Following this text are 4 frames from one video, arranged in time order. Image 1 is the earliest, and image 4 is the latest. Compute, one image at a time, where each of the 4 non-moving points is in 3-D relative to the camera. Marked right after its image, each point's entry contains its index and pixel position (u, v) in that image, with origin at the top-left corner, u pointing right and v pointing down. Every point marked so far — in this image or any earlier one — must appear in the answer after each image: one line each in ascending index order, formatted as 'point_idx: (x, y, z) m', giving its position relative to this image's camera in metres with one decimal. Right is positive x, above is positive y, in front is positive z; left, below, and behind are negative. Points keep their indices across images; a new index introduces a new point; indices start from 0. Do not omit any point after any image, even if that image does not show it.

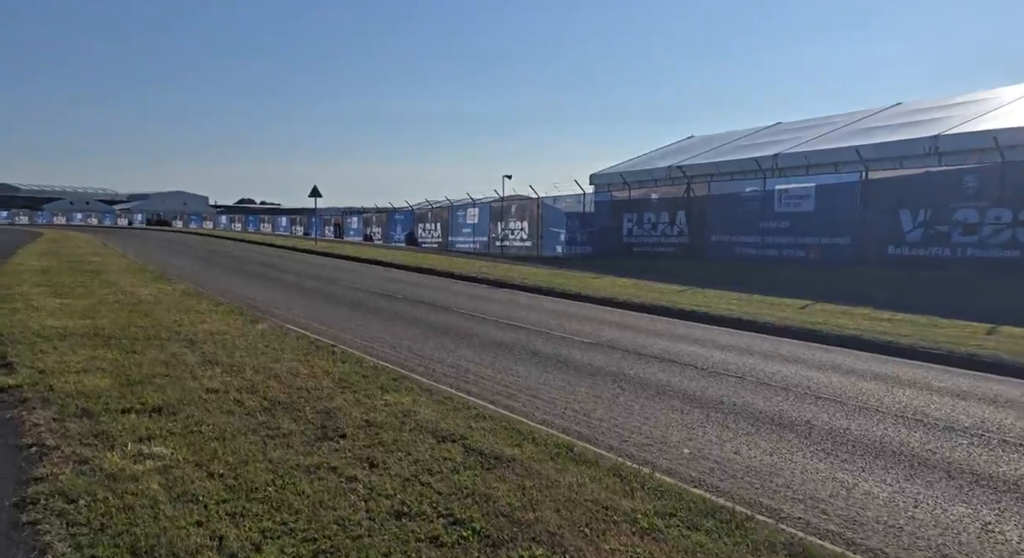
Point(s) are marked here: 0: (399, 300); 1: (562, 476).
0: (-2.5, -0.5, +16.1) m
1: (+0.3, -1.1, +3.9) m
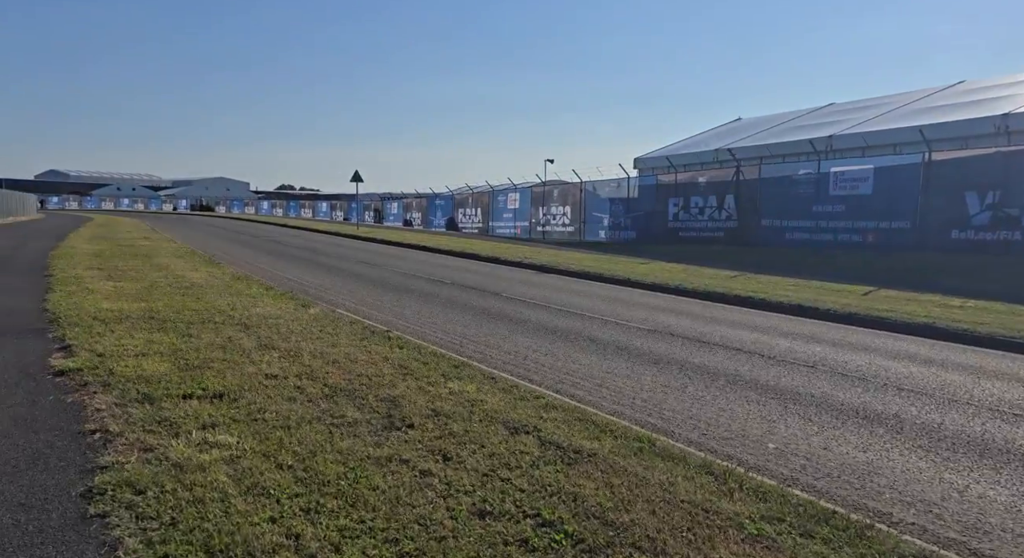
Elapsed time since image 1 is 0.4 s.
0: (-1.5, -0.1, +16.0) m
1: (+0.7, -1.0, +3.6) m
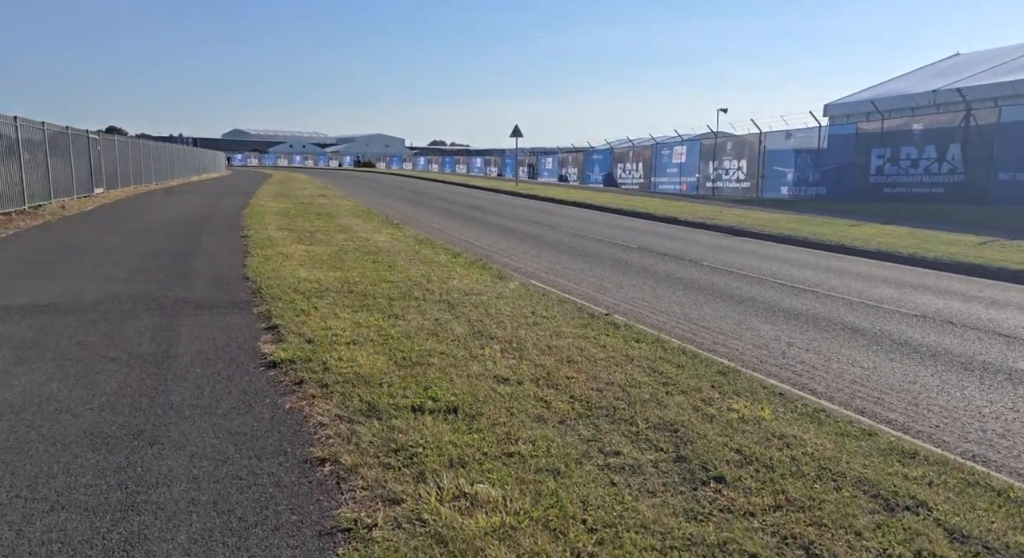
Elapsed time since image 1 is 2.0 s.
0: (+2.5, +0.6, +14.6) m
1: (+2.1, -1.1, +2.1) m
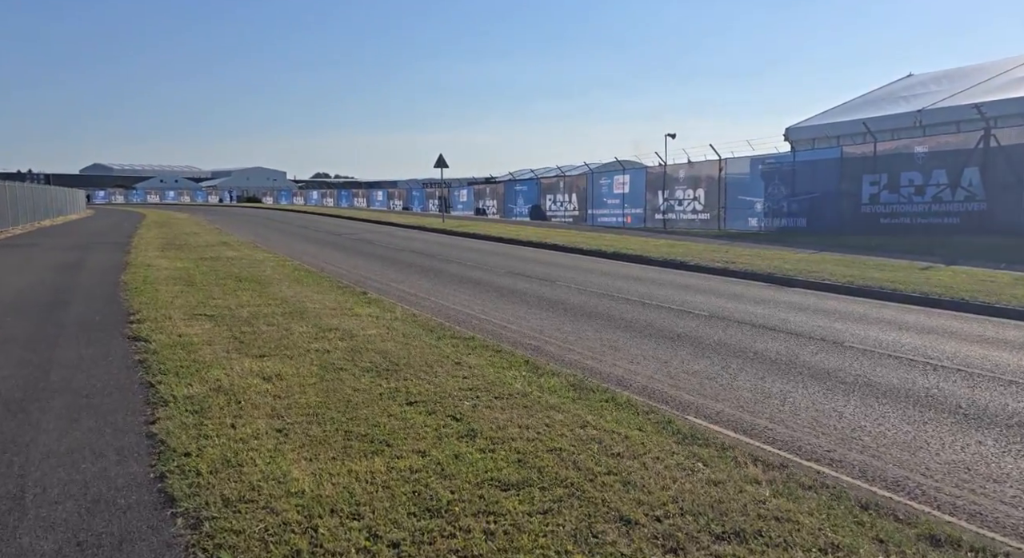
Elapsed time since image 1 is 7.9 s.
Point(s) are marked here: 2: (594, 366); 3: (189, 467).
0: (+3.1, -0.6, +10.3) m
1: (+4.5, -1.7, -2.2) m
2: (+0.8, -0.9, +7.7) m
3: (-1.9, -1.1, +4.2) m
